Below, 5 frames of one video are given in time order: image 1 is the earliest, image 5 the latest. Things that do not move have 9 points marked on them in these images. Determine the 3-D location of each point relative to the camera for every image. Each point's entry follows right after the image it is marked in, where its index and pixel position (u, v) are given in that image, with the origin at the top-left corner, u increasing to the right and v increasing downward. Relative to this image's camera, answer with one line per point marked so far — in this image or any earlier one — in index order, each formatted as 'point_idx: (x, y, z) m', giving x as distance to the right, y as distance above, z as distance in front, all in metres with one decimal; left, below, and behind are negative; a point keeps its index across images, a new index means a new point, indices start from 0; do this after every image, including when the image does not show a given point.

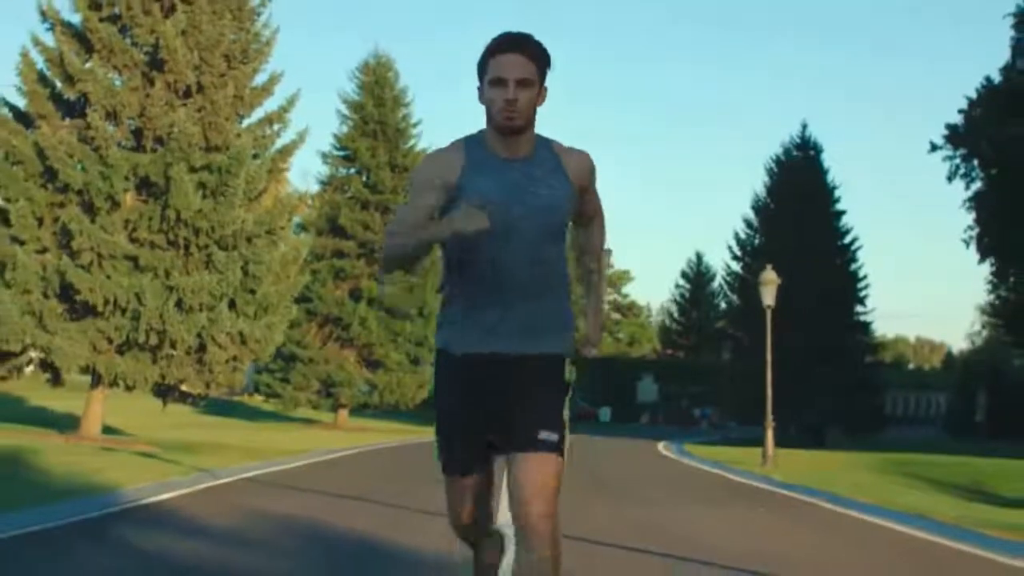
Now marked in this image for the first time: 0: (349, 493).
0: (-1.7, -2.1, +15.7) m
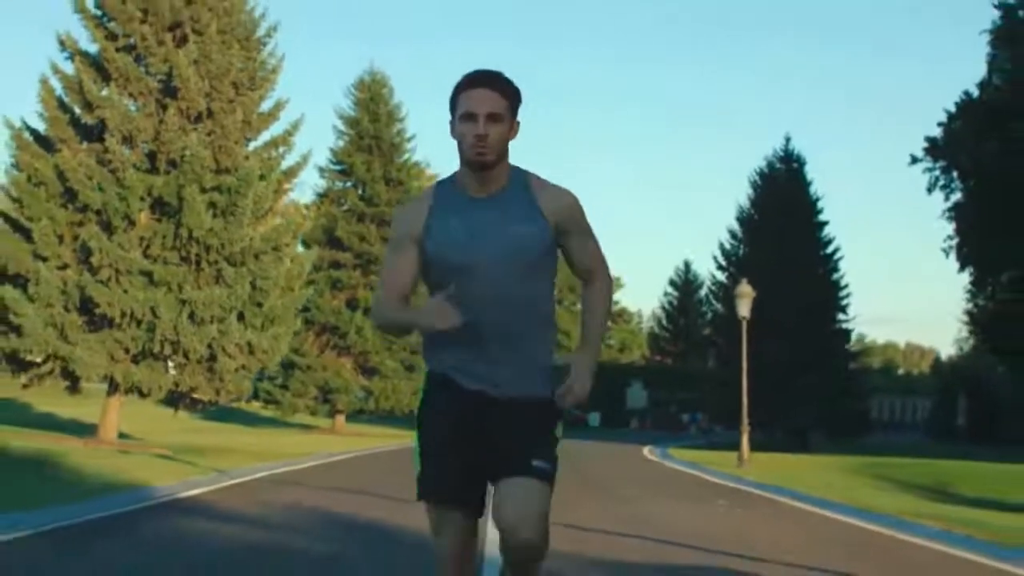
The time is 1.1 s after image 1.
0: (-1.8, -2.3, +17.1) m
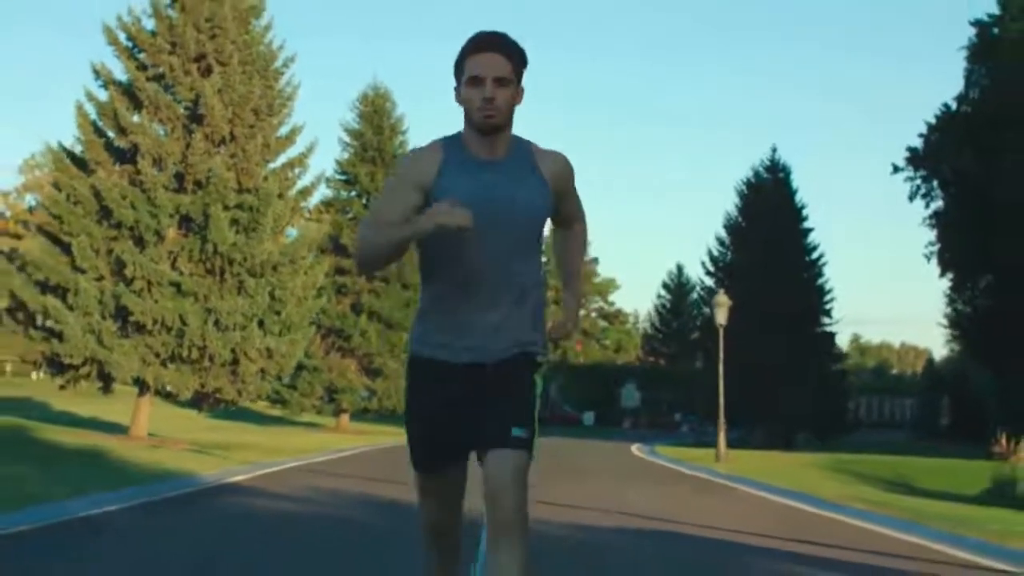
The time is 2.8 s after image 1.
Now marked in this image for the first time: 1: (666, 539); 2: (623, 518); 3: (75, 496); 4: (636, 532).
0: (-1.9, -2.5, +19.4) m
1: (+1.5, -2.4, +14.2) m
2: (+1.2, -2.7, +16.5) m
3: (-4.8, -2.3, +16.0) m
4: (+1.3, -2.4, +14.8) m
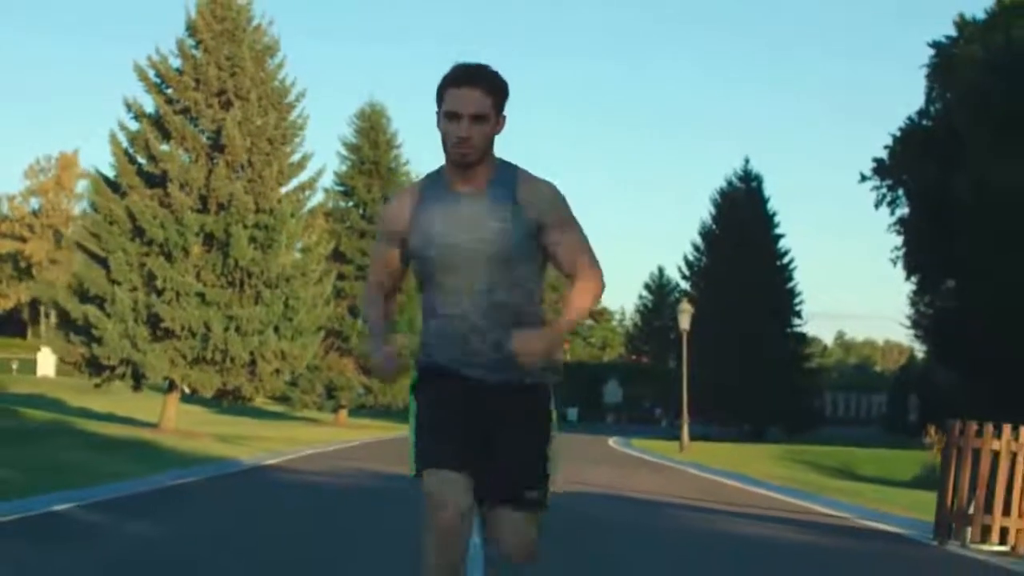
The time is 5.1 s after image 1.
0: (-2.1, -2.7, +22.8) m
1: (+1.3, -2.6, +17.6) m
2: (+1.0, -2.9, +19.9) m
3: (-5.0, -2.5, +19.4) m
4: (+1.1, -2.7, +18.2) m
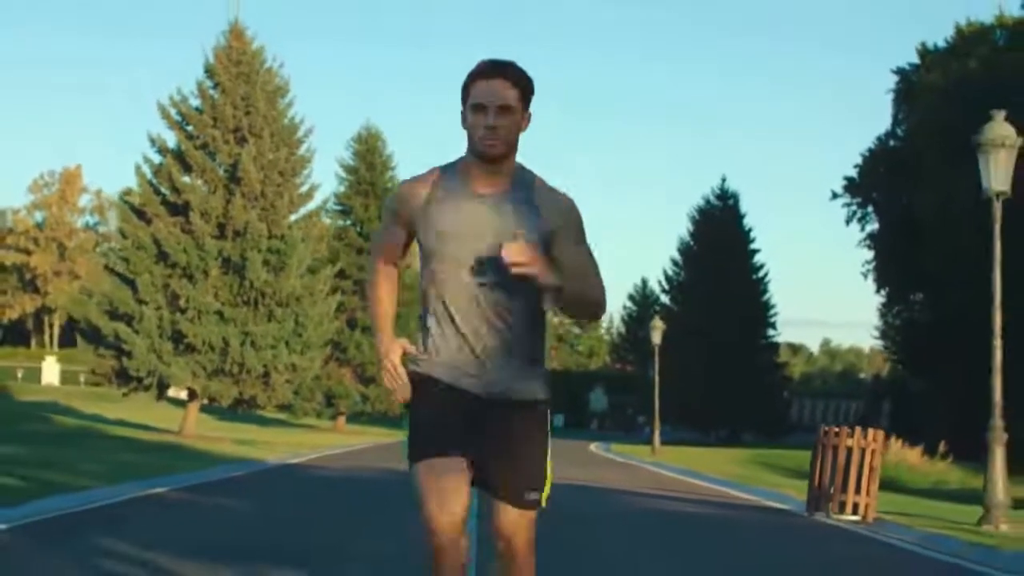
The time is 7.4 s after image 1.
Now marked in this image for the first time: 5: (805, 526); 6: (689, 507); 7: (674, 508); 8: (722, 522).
0: (-2.3, -3.1, +25.9) m
1: (+1.1, -3.0, +20.8) m
2: (+0.8, -3.3, +23.1) m
3: (-5.2, -2.9, +22.5) m
4: (+0.9, -3.0, +21.3) m
5: (+3.3, -2.7, +16.5) m
6: (+2.2, -2.9, +18.8) m
7: (+2.0, -2.9, +18.7) m
8: (+2.4, -2.7, +16.8) m
